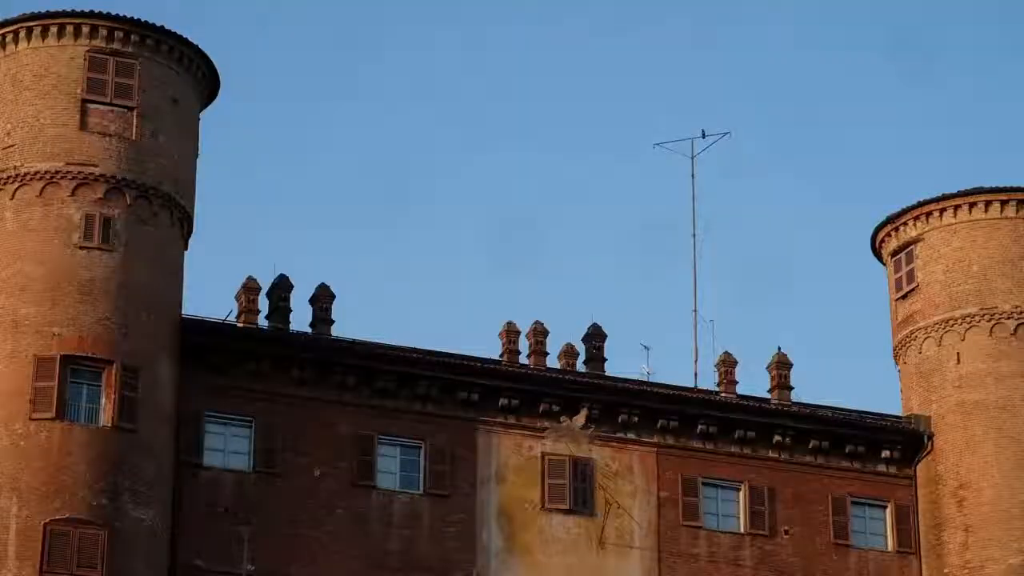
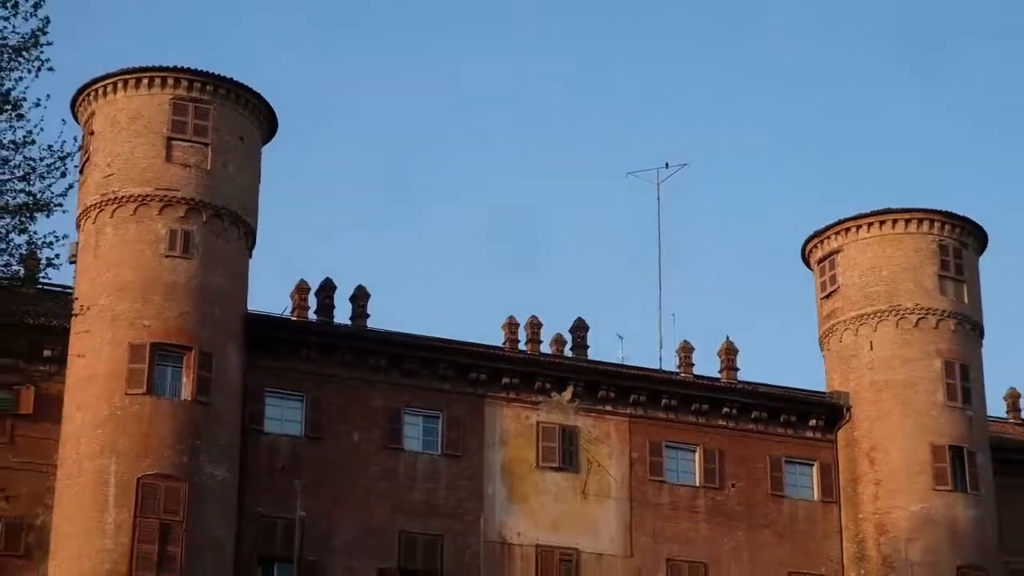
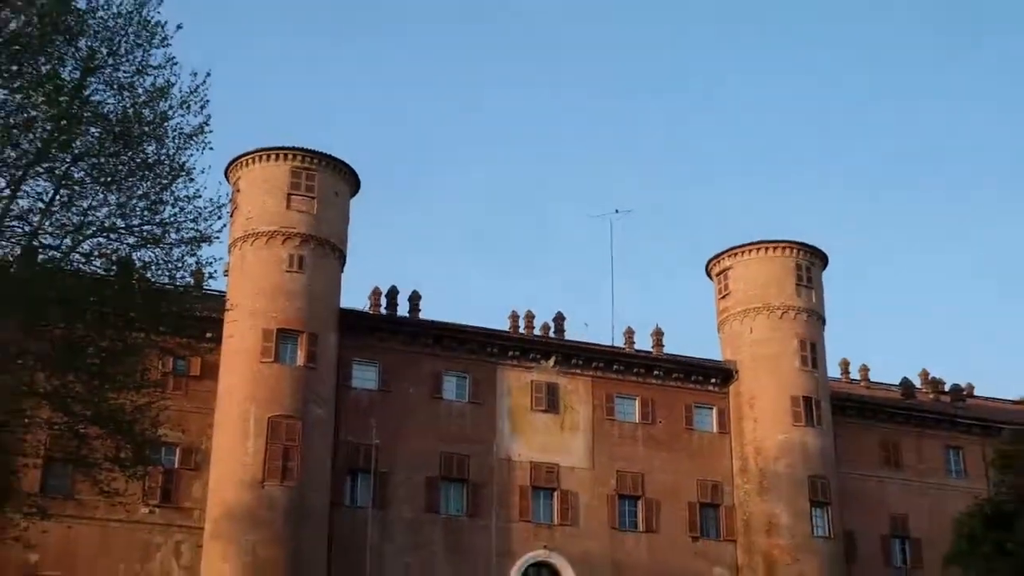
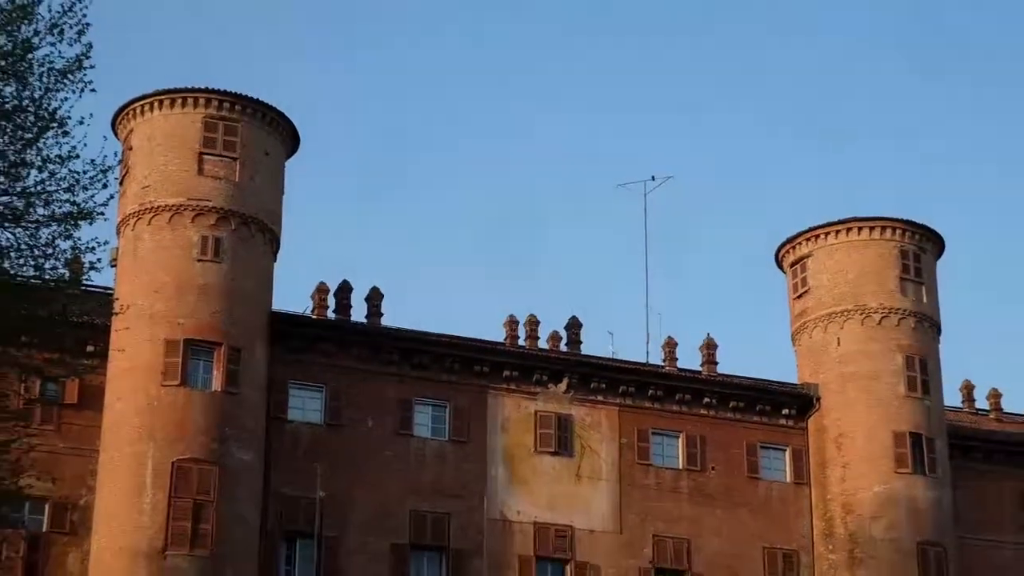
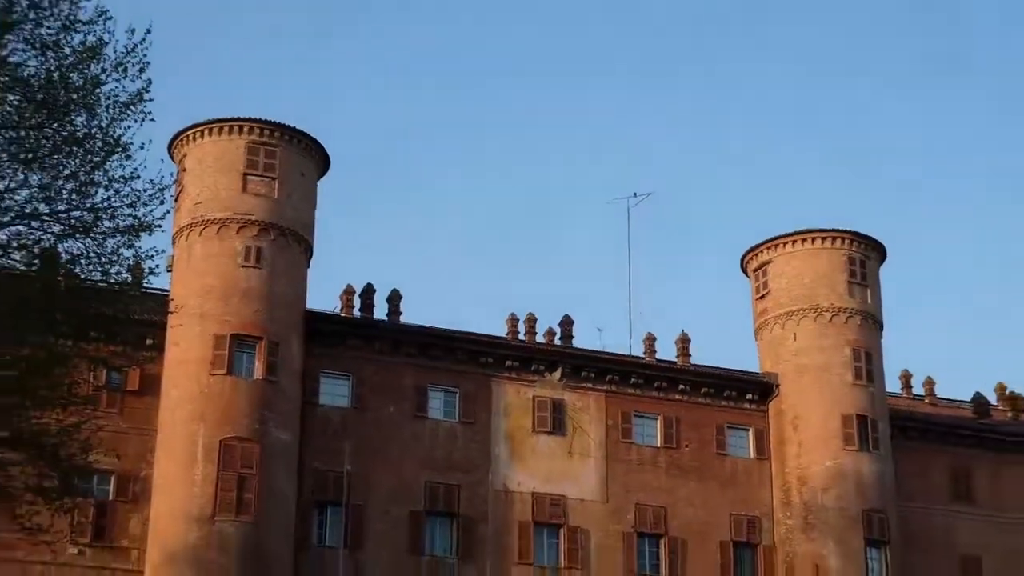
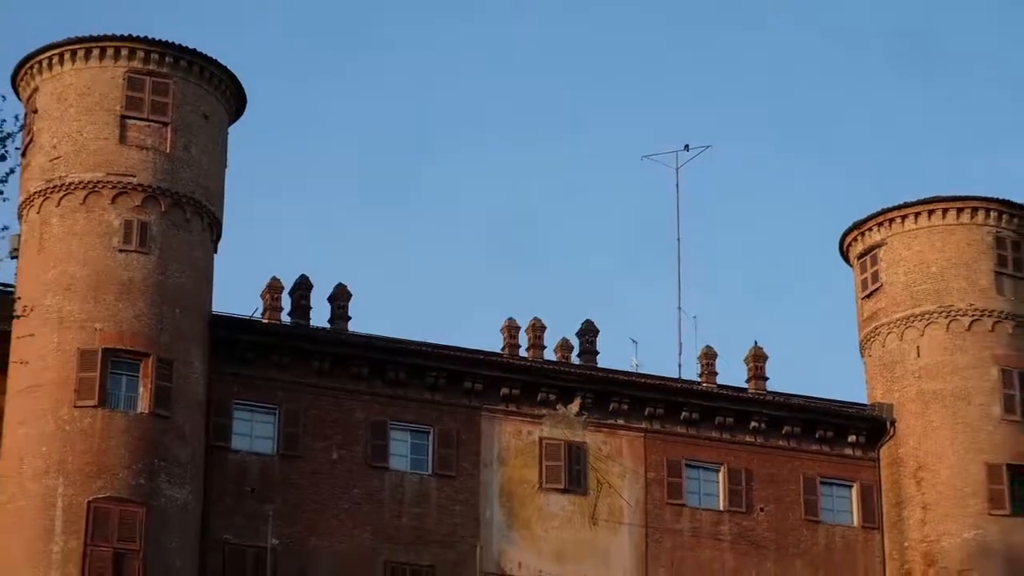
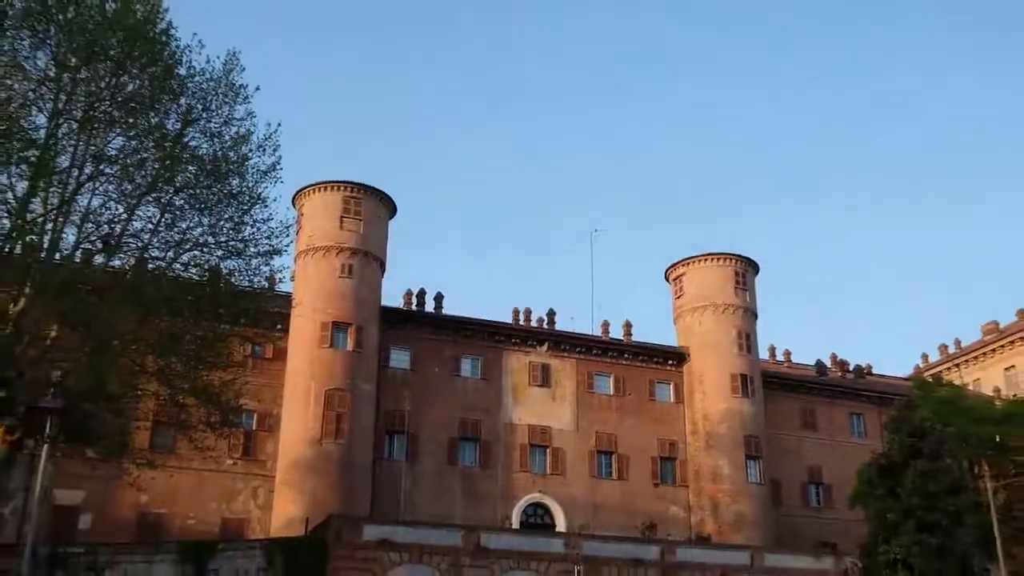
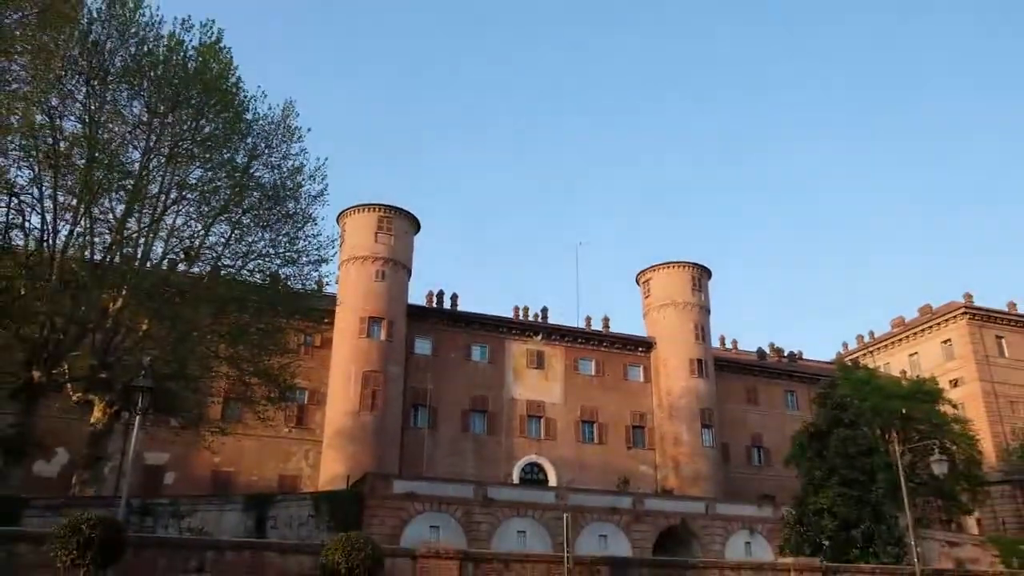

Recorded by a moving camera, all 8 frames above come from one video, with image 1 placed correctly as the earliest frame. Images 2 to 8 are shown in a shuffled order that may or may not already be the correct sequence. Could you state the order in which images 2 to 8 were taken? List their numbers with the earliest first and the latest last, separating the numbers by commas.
6, 2, 4, 5, 3, 7, 8
